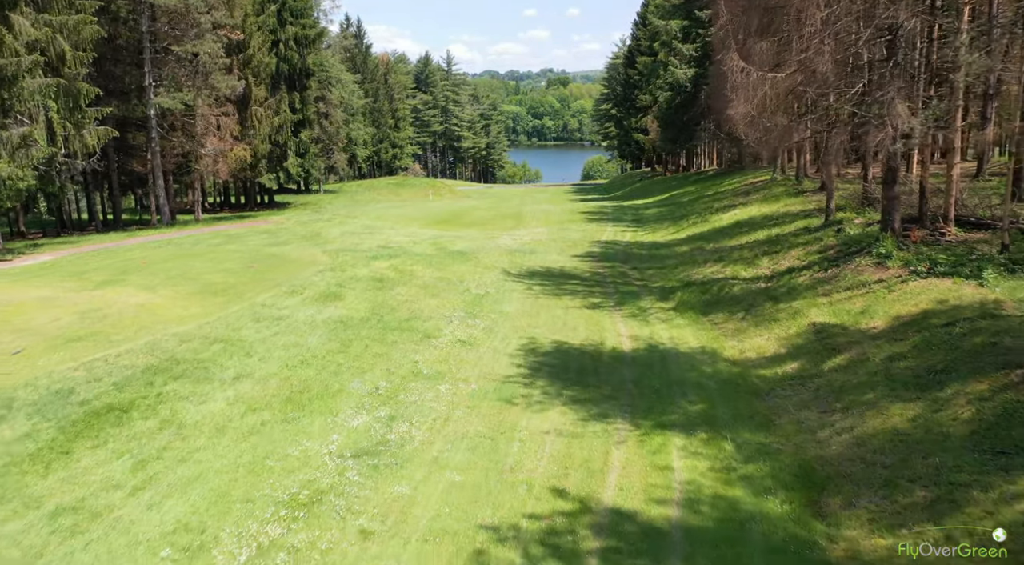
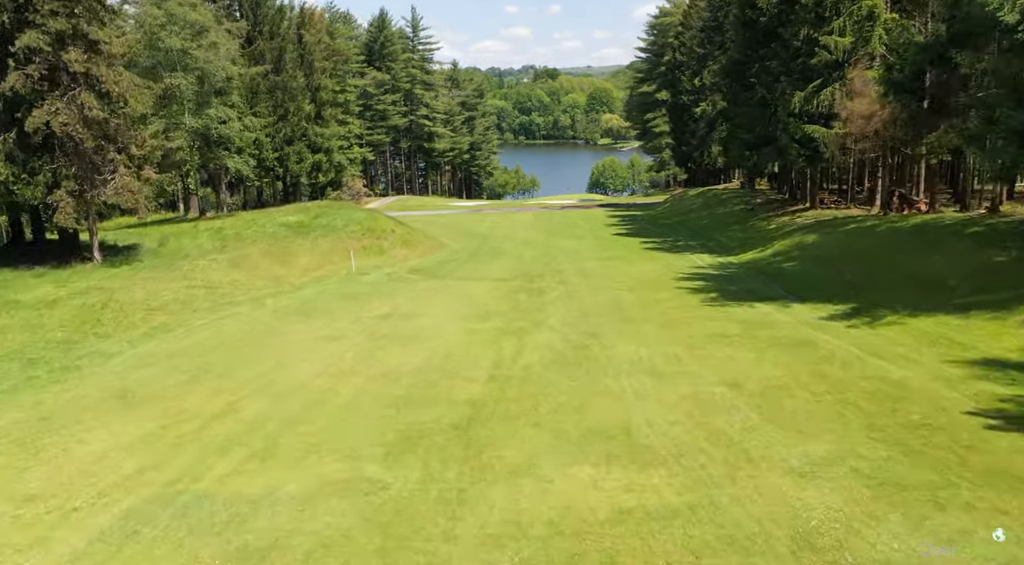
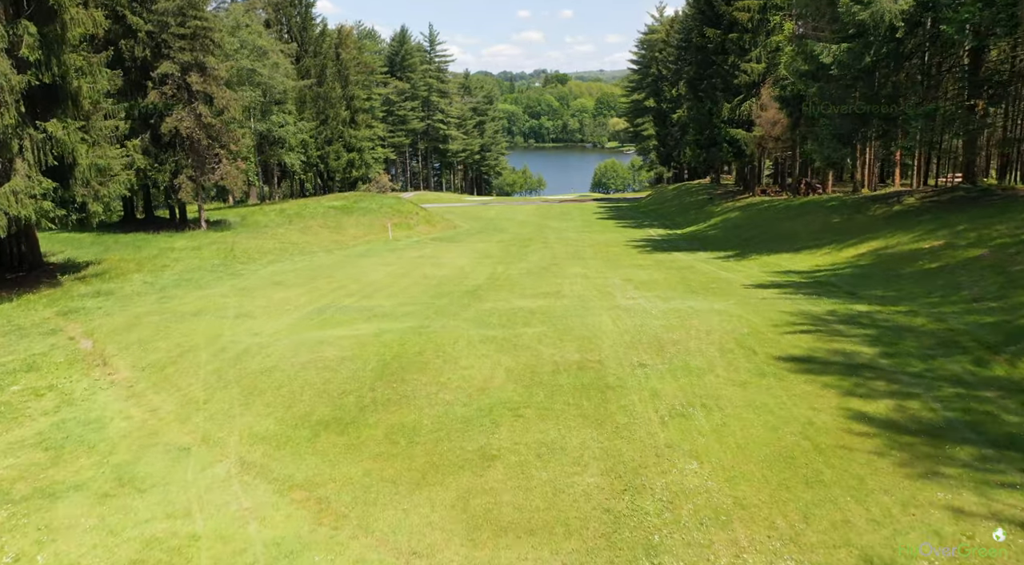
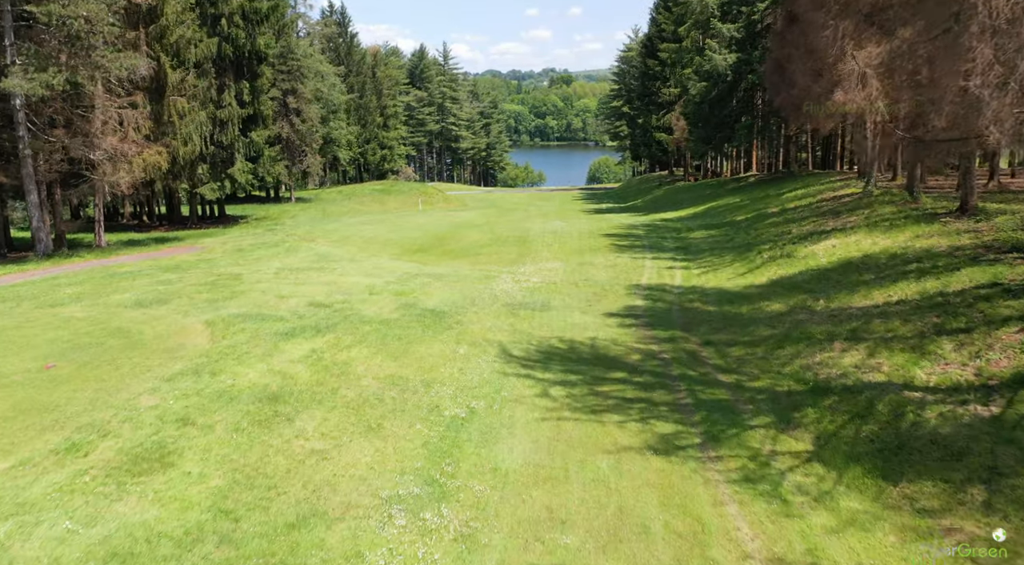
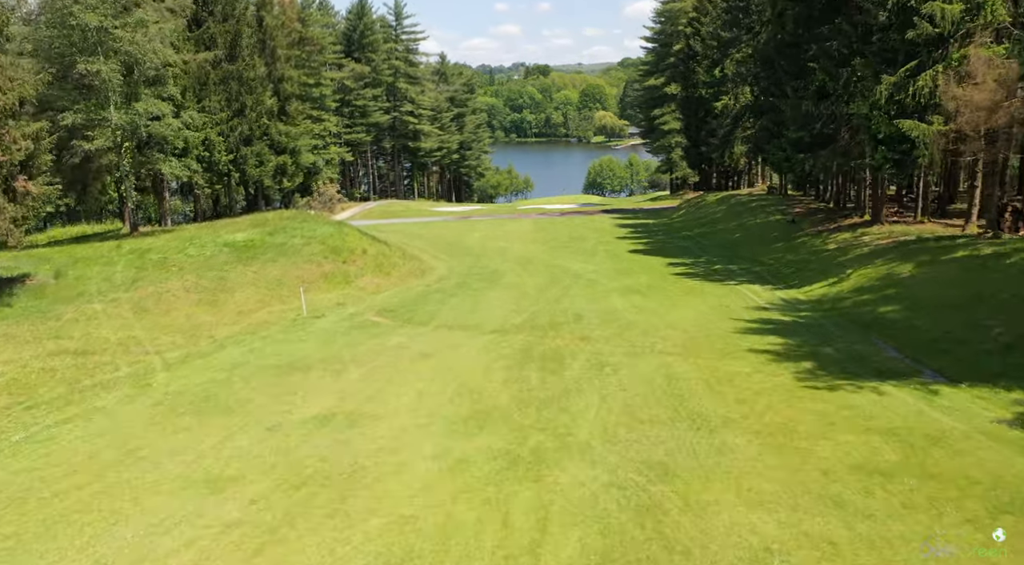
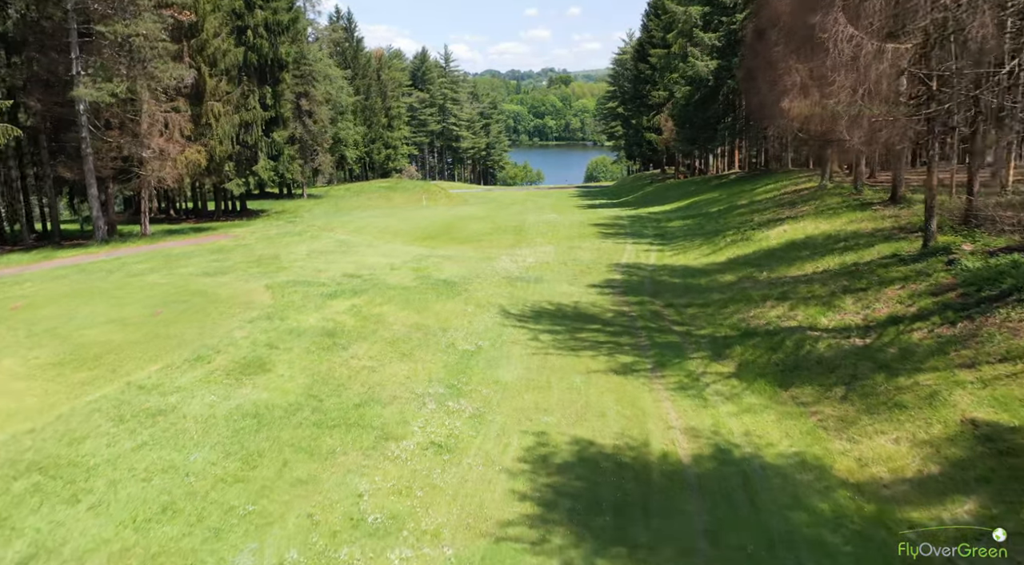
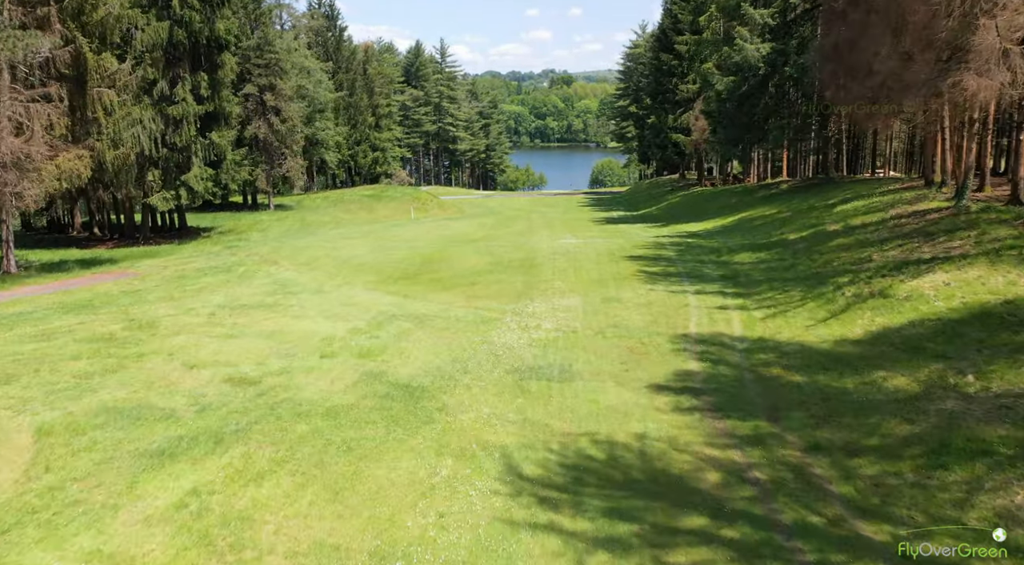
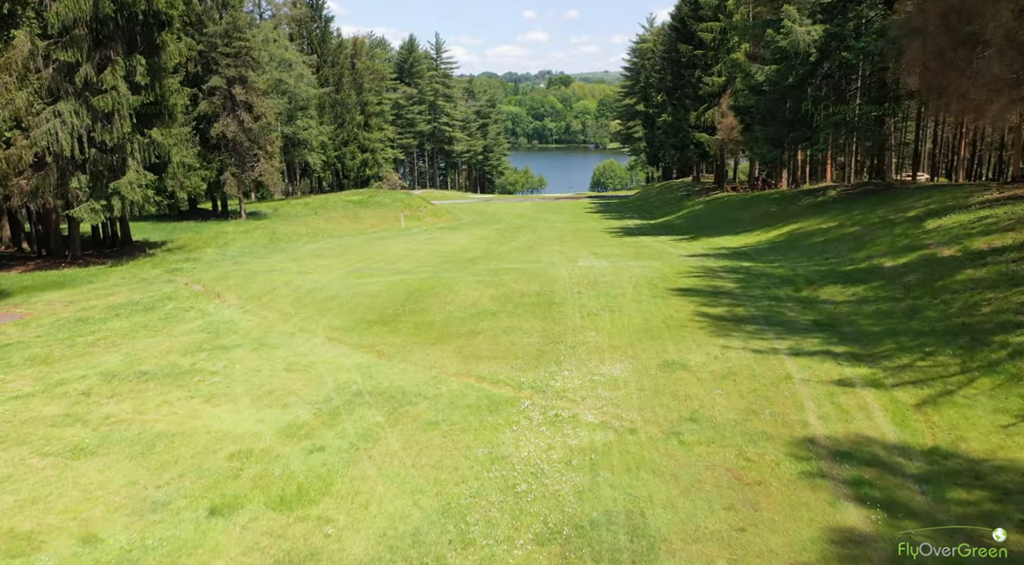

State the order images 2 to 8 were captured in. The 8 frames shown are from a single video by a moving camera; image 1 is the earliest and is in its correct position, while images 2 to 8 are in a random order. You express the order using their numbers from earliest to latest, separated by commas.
6, 4, 7, 8, 3, 2, 5
